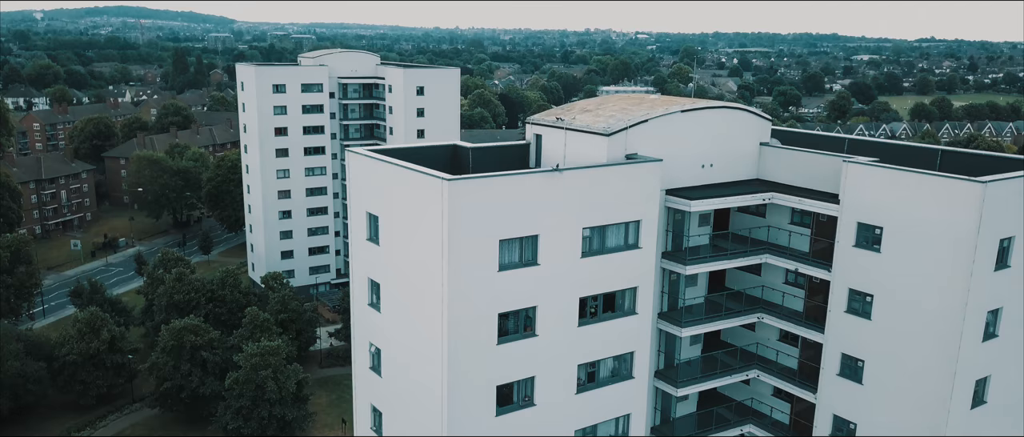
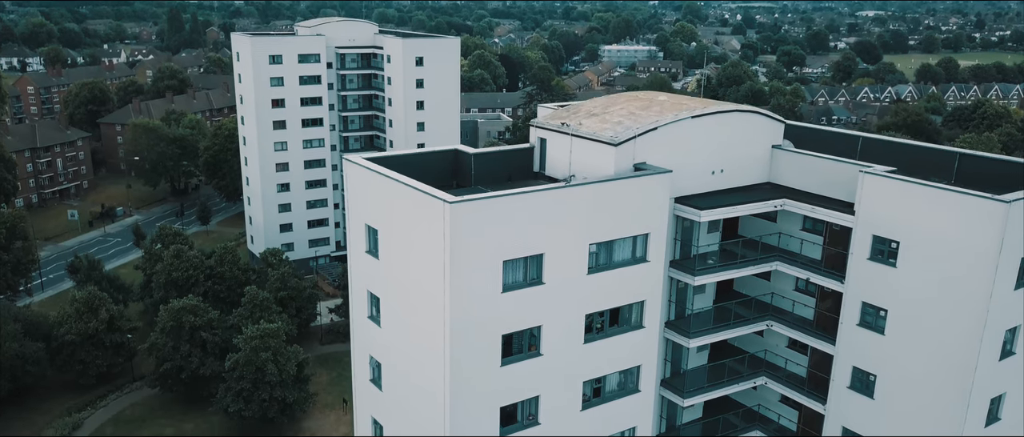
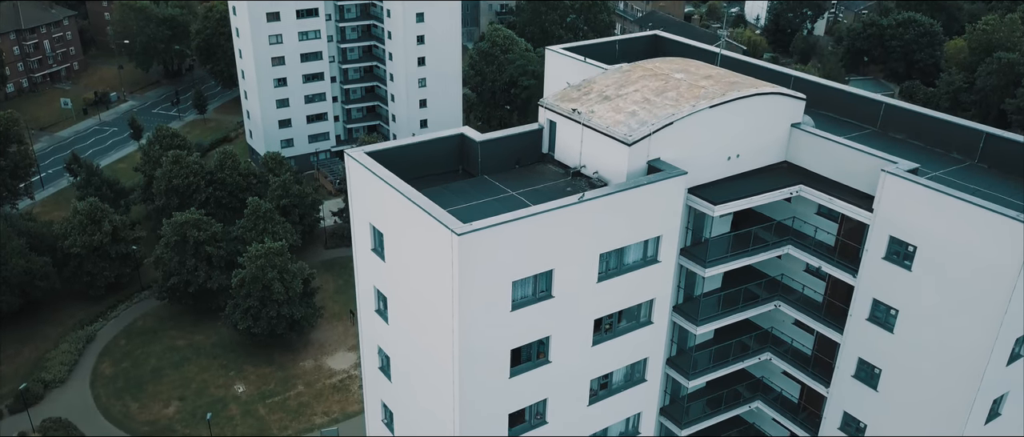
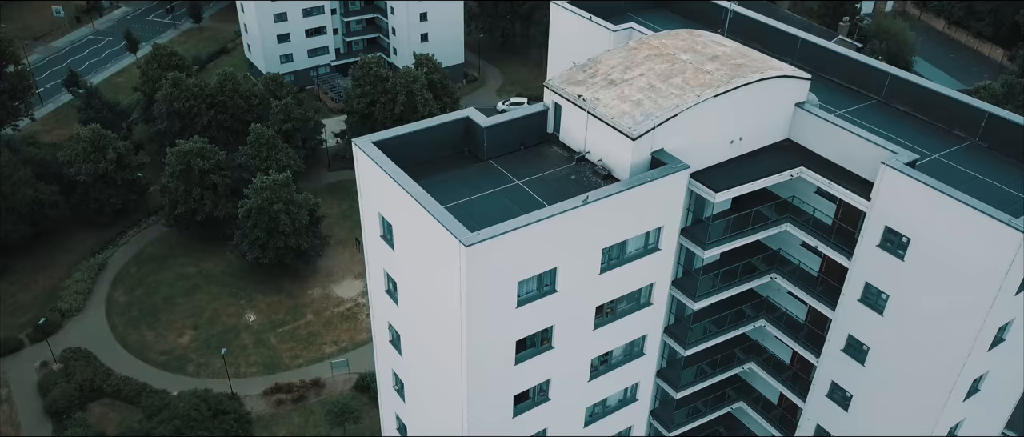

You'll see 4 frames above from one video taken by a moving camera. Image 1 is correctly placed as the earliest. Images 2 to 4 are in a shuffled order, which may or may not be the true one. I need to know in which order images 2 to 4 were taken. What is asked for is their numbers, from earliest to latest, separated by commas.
2, 3, 4
